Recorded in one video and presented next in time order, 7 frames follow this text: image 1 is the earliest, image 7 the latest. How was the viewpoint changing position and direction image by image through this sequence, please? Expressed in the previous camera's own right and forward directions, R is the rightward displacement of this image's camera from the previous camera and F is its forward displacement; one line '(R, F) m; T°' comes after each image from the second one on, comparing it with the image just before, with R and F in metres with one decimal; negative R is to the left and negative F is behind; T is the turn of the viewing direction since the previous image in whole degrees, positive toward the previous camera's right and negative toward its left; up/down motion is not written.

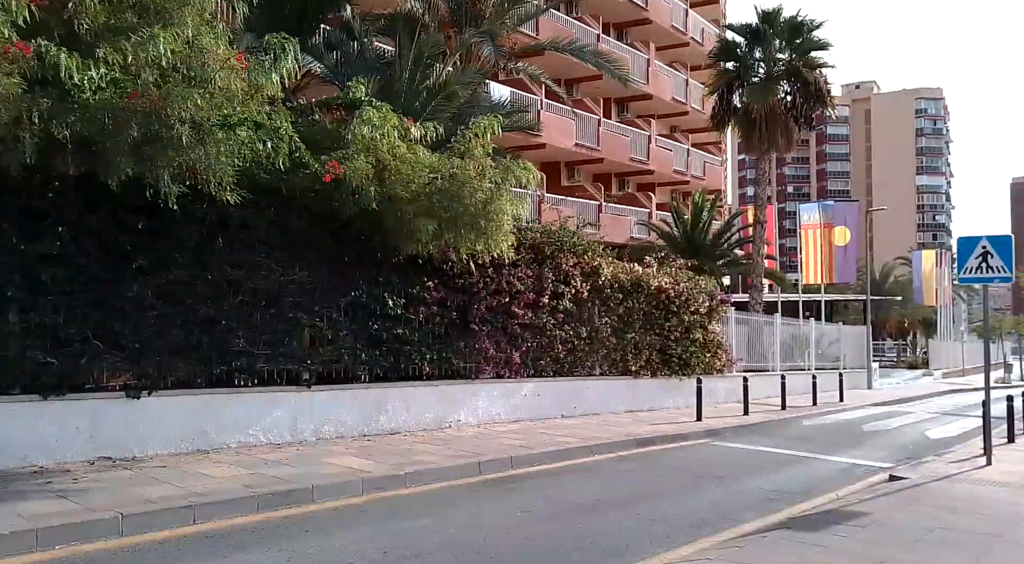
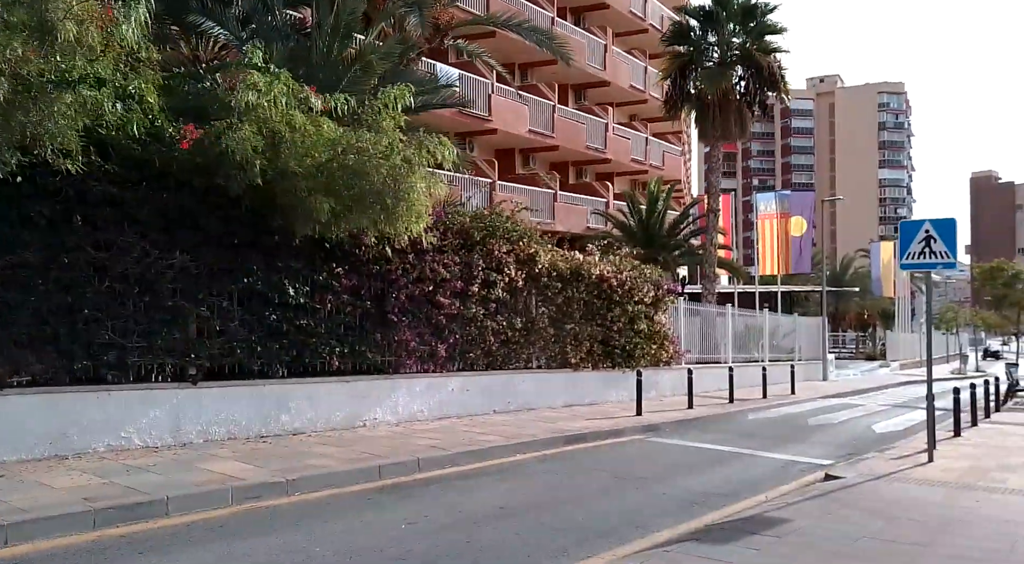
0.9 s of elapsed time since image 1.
(+0.7, +1.0) m; +2°
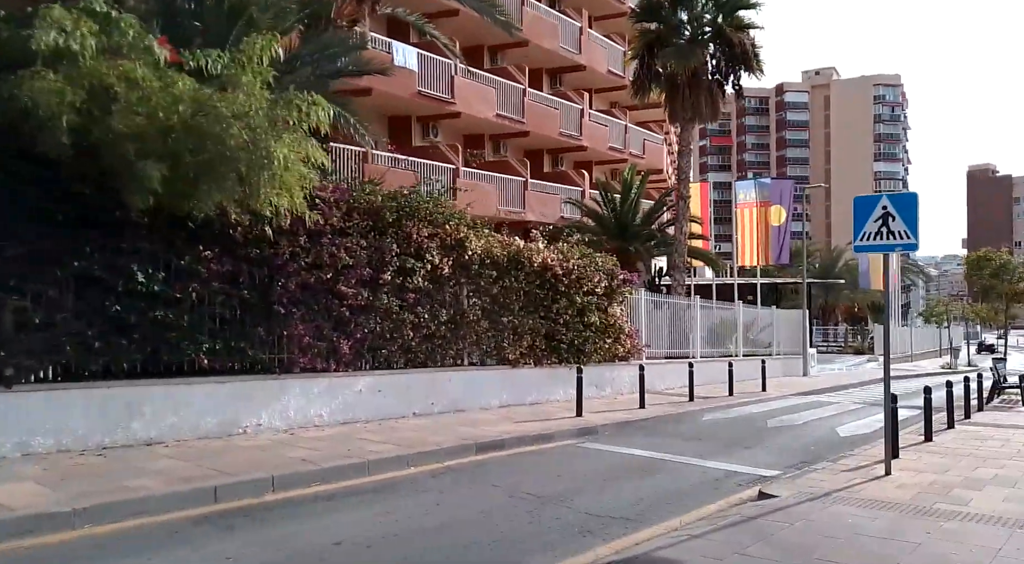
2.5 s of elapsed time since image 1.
(+1.2, +1.7) m; 0°
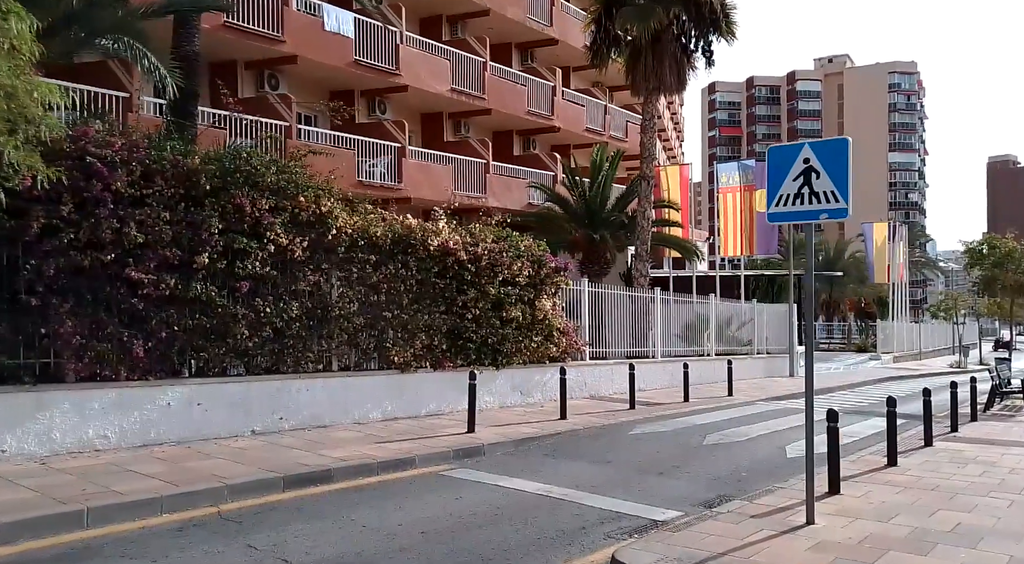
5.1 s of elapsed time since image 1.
(+1.9, +2.8) m; -1°
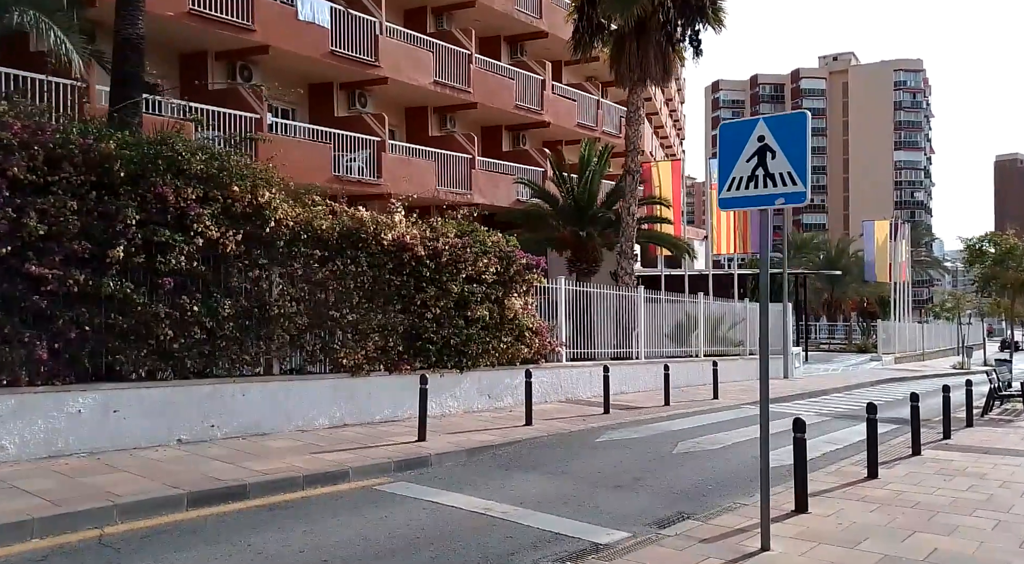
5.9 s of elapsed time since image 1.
(+0.7, +0.9) m; 0°
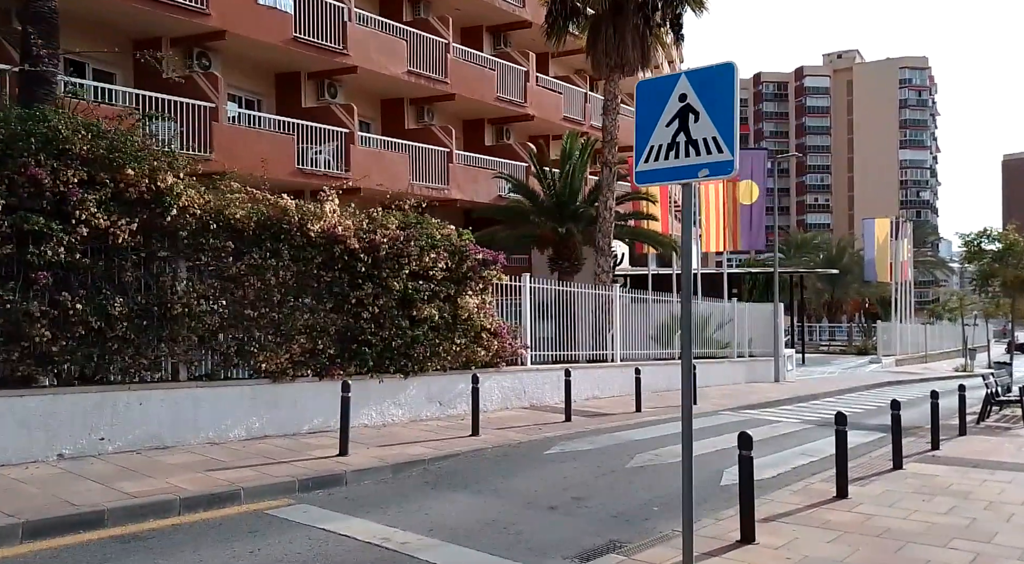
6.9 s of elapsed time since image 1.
(+0.8, +1.2) m; 0°
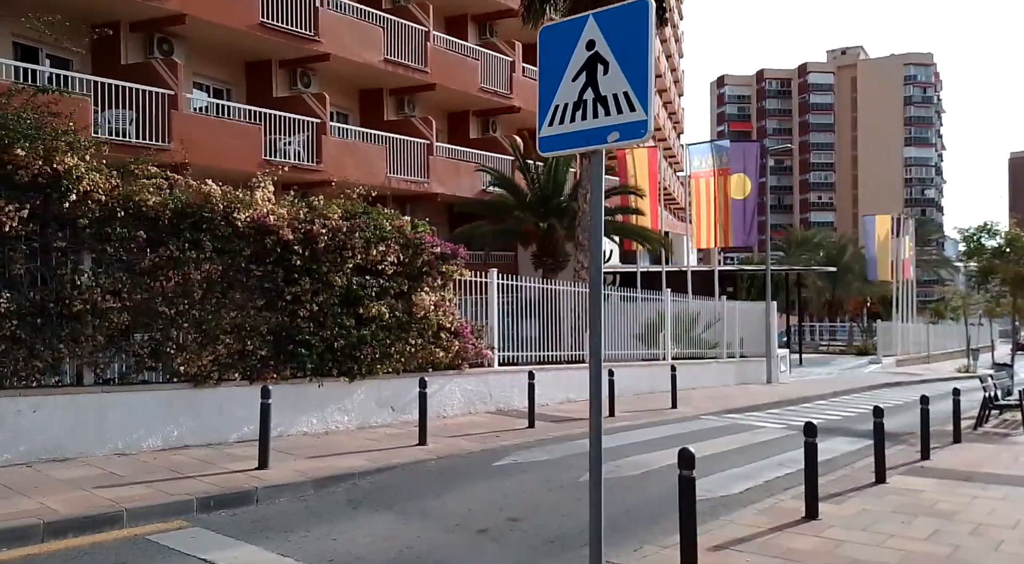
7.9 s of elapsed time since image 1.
(+0.7, +1.1) m; 0°
